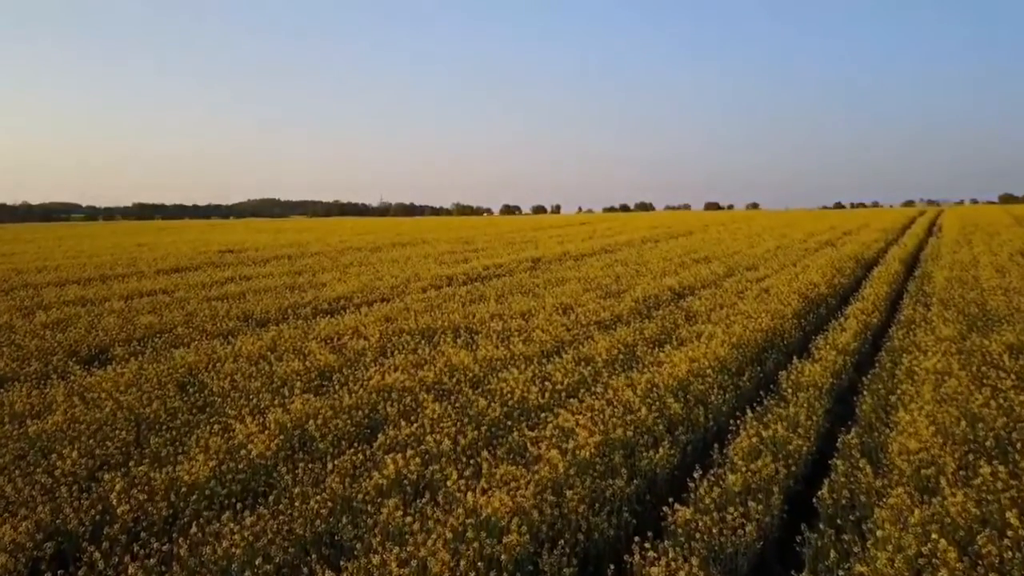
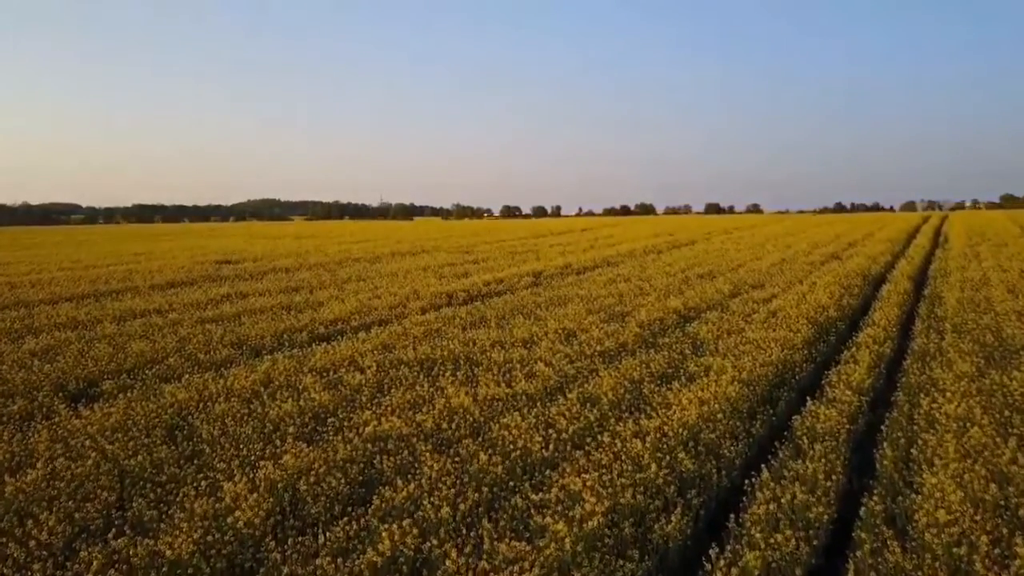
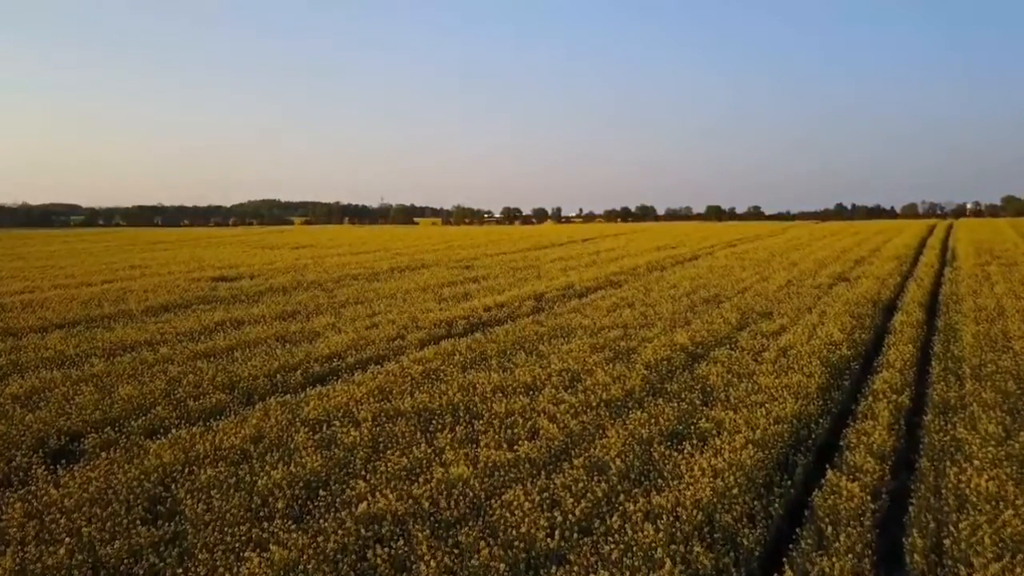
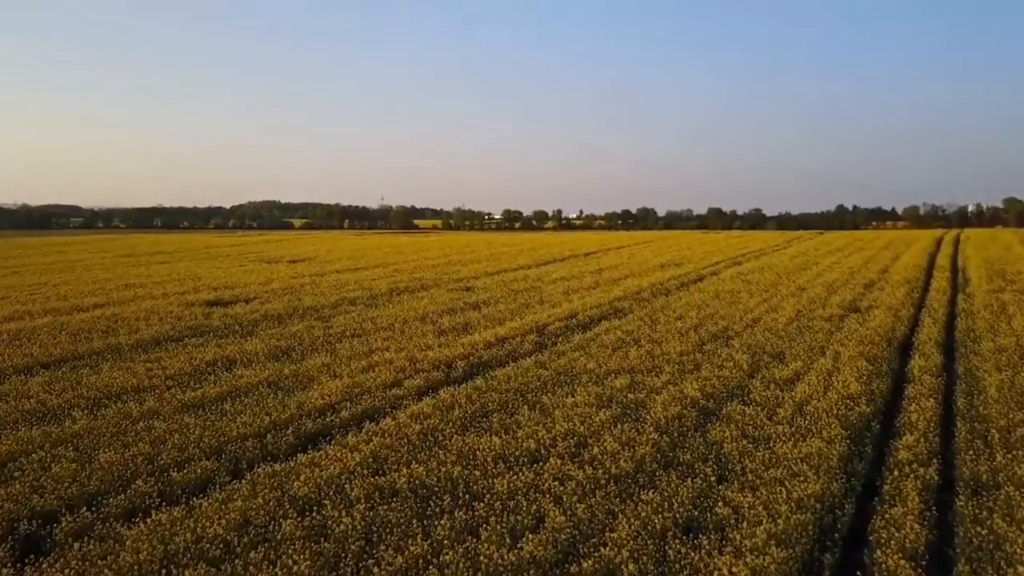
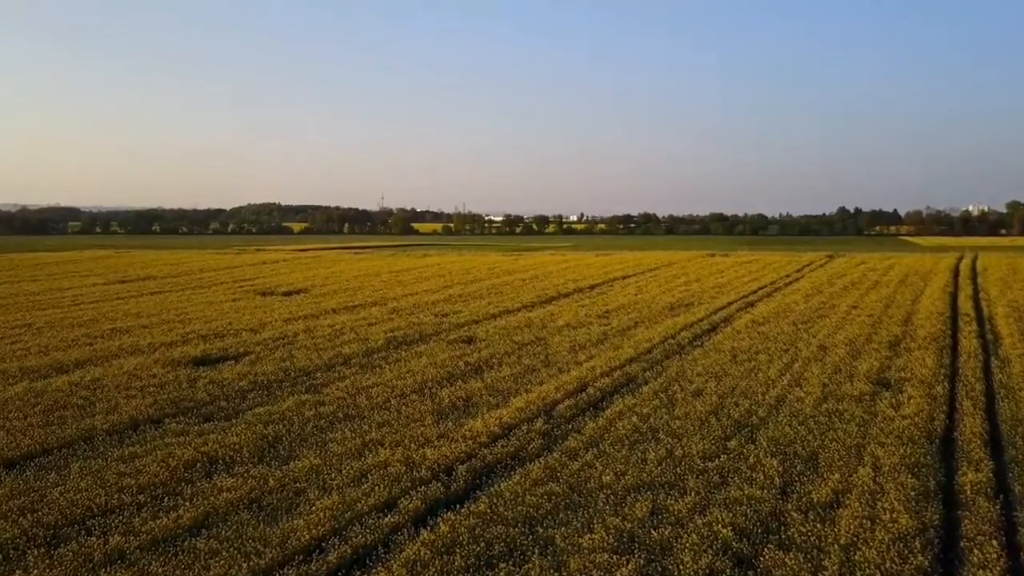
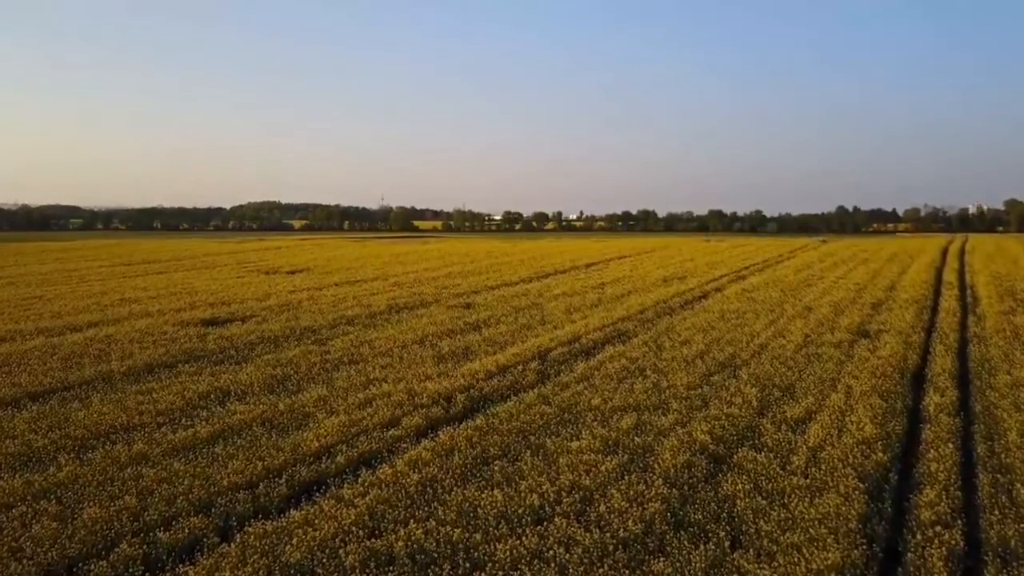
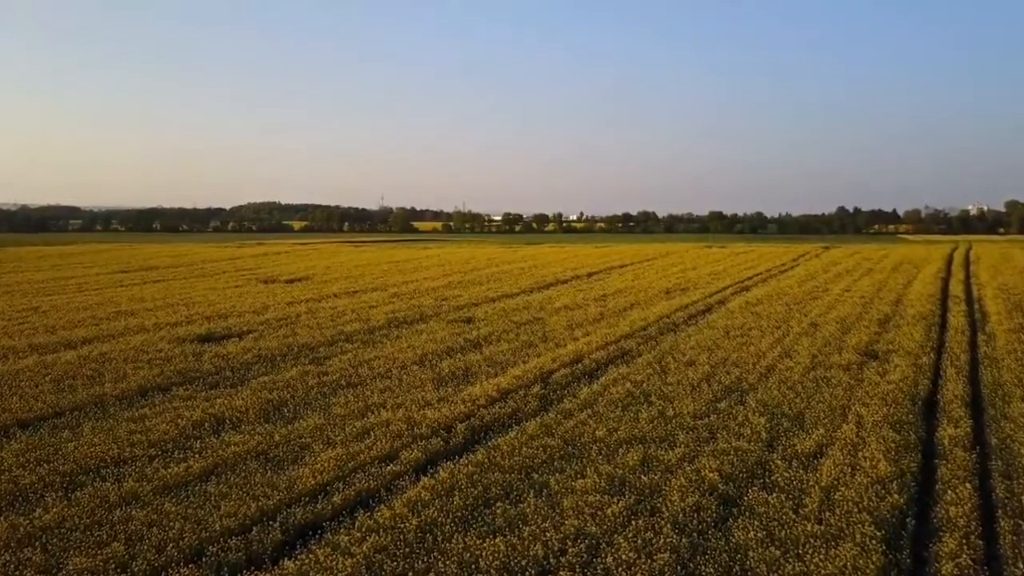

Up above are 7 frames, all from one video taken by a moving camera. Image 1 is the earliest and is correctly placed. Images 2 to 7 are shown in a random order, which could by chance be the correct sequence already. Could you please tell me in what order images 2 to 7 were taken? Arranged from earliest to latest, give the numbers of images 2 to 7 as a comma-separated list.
2, 3, 4, 6, 7, 5
